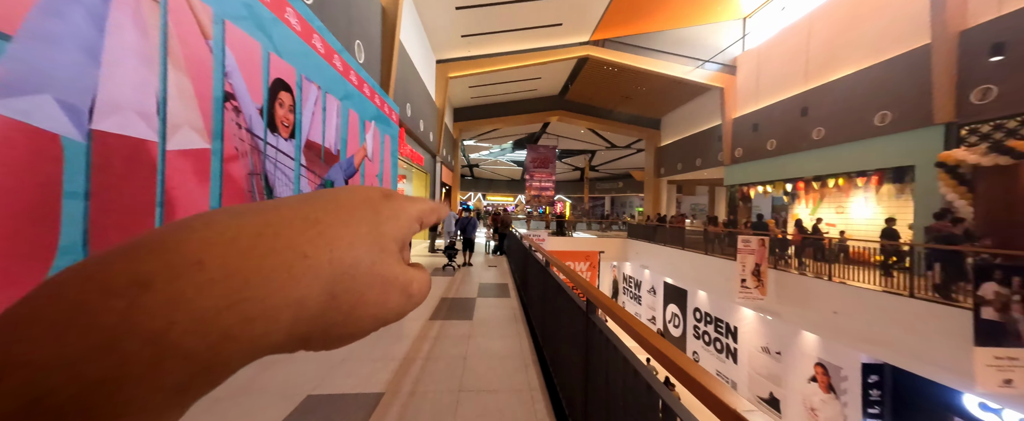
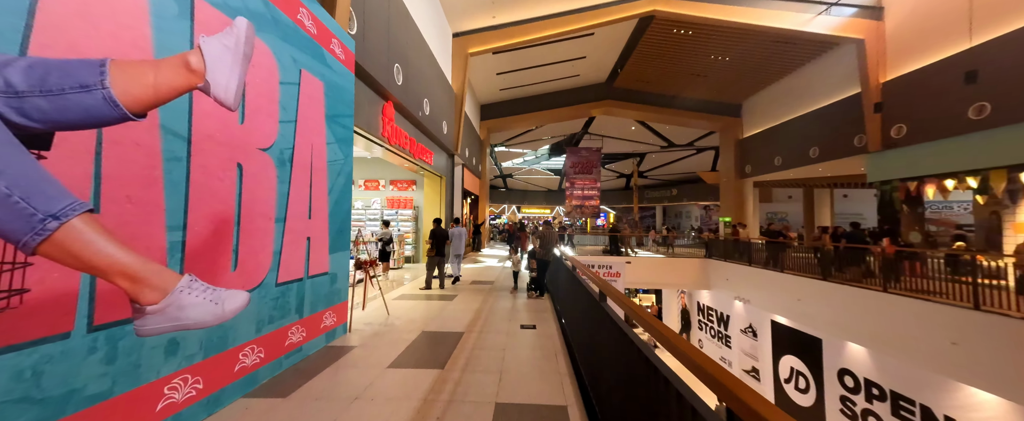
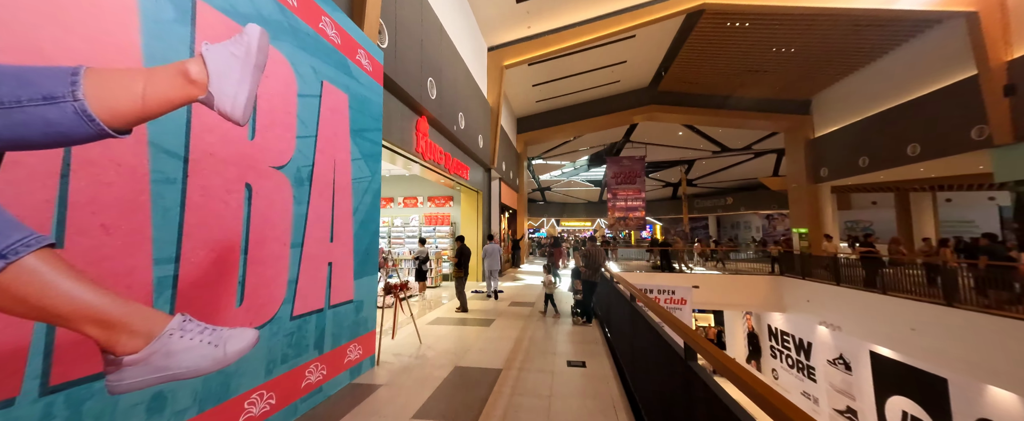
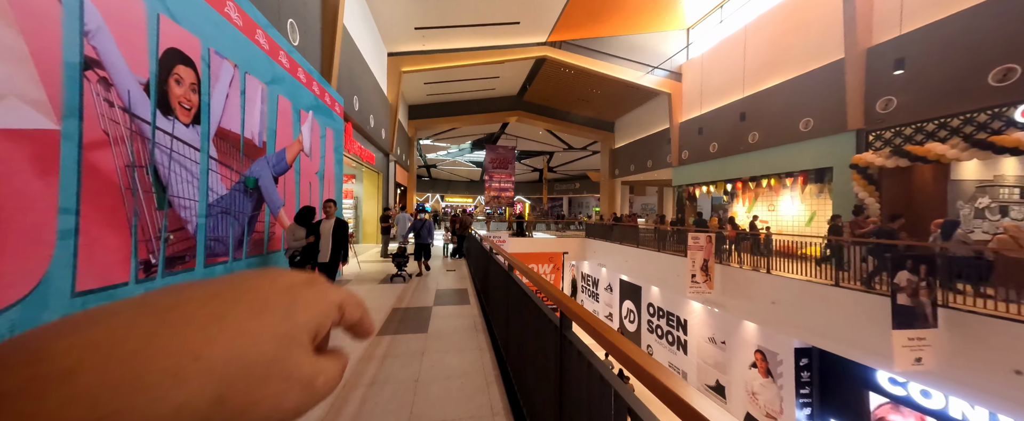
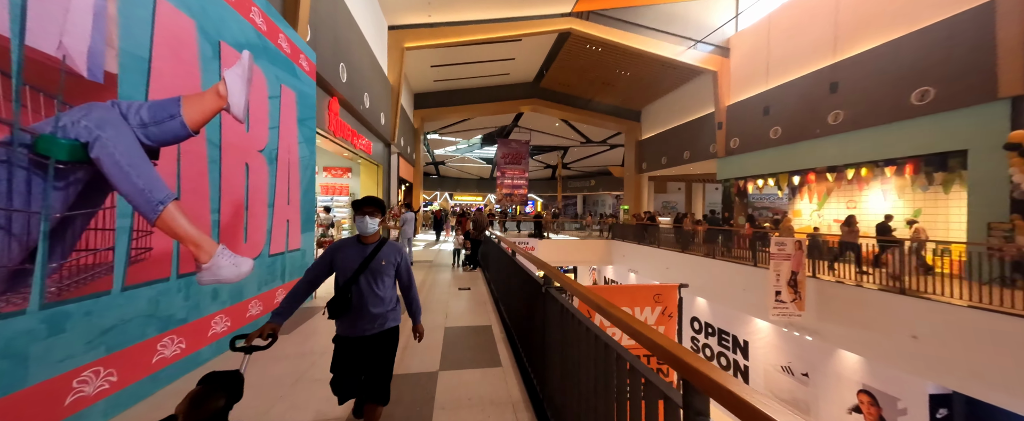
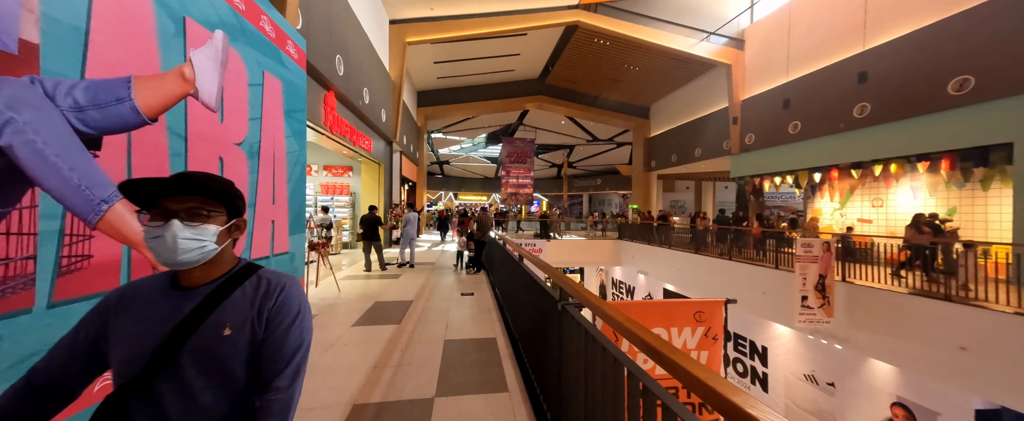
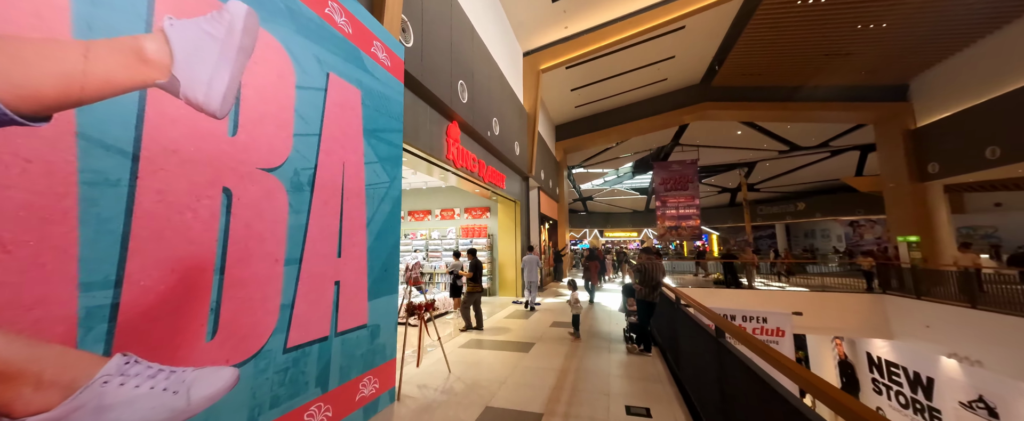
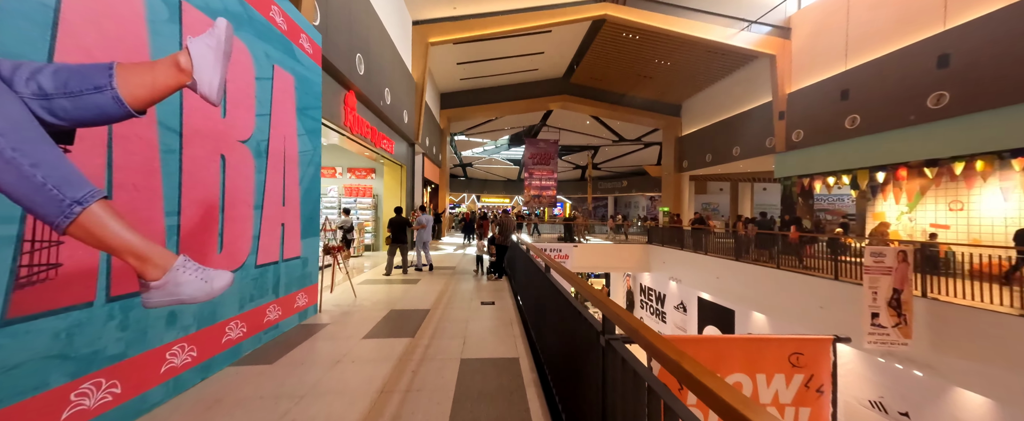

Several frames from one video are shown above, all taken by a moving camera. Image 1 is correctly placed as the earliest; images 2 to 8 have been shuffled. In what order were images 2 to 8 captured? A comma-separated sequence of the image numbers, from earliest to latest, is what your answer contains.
4, 5, 6, 8, 2, 3, 7
